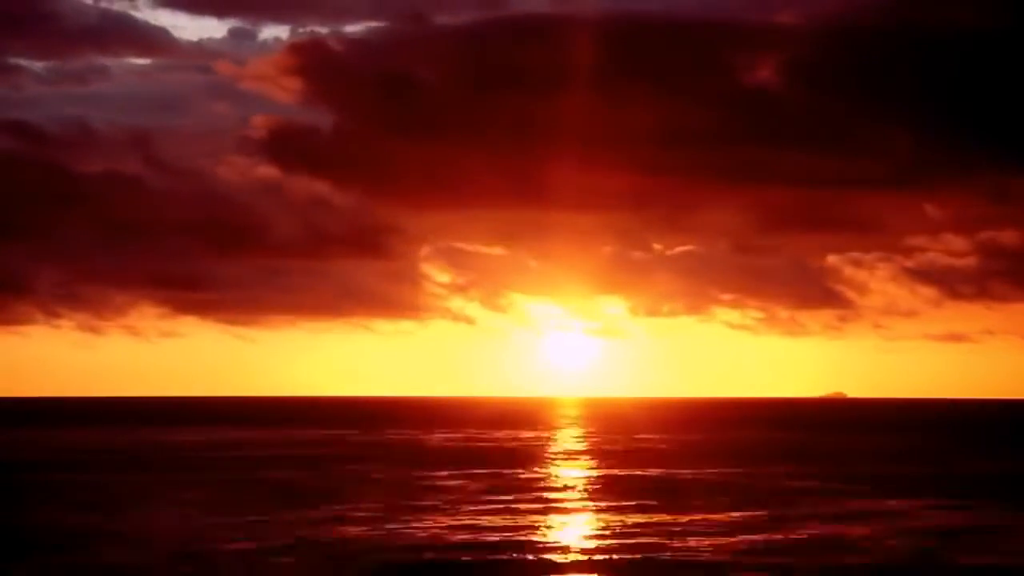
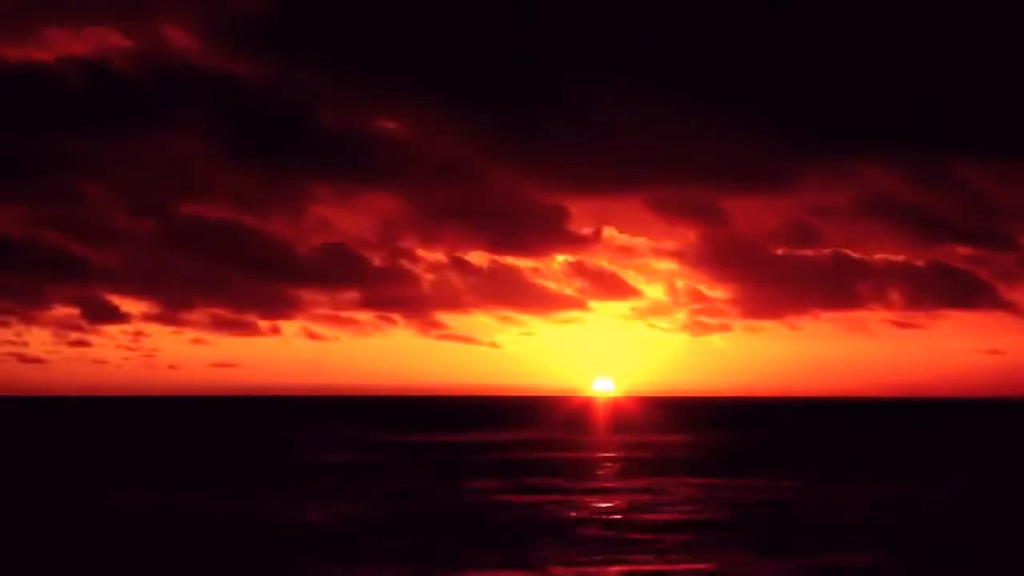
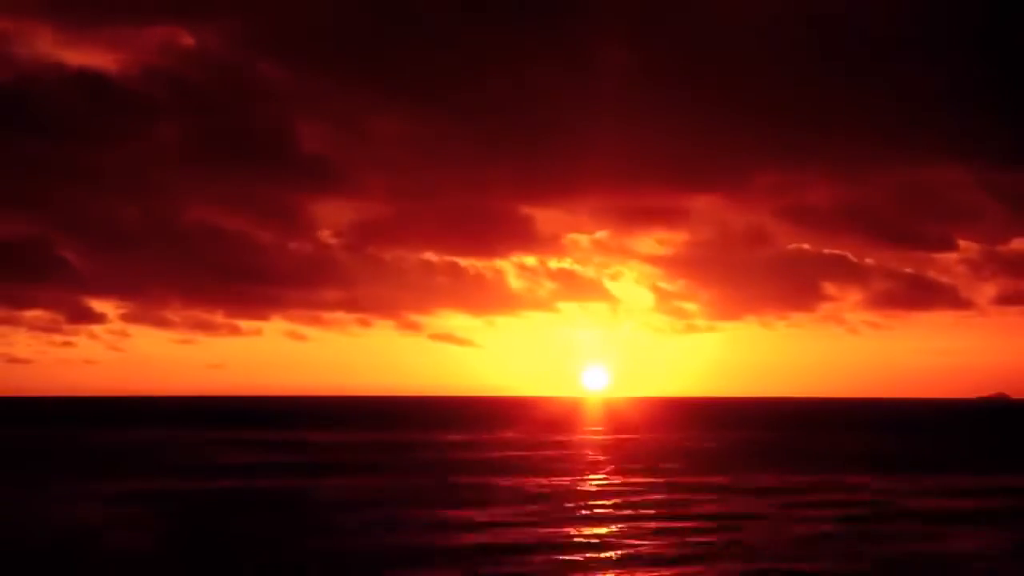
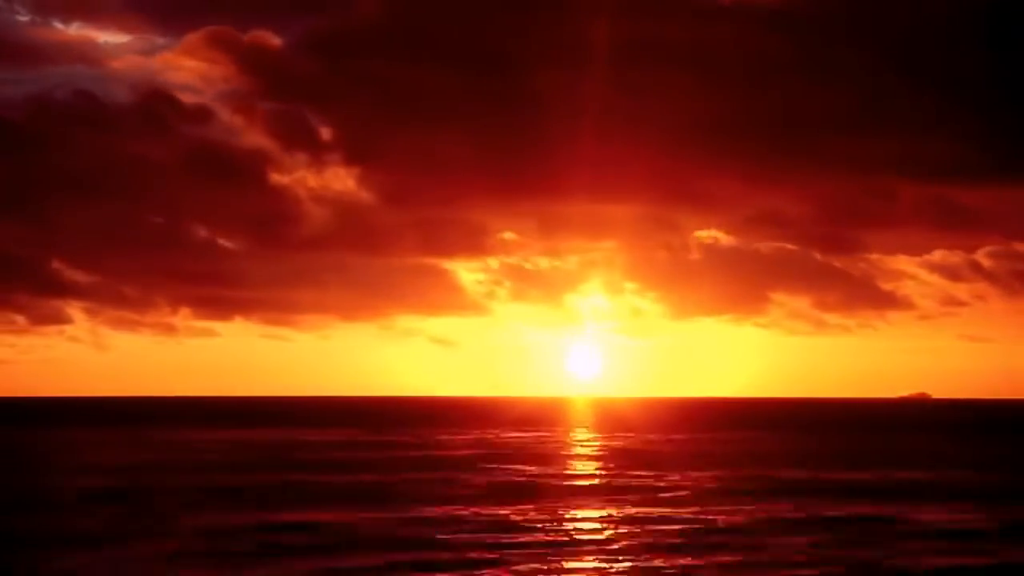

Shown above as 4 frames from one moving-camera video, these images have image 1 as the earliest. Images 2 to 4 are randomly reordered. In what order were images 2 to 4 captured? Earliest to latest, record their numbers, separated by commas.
4, 3, 2
